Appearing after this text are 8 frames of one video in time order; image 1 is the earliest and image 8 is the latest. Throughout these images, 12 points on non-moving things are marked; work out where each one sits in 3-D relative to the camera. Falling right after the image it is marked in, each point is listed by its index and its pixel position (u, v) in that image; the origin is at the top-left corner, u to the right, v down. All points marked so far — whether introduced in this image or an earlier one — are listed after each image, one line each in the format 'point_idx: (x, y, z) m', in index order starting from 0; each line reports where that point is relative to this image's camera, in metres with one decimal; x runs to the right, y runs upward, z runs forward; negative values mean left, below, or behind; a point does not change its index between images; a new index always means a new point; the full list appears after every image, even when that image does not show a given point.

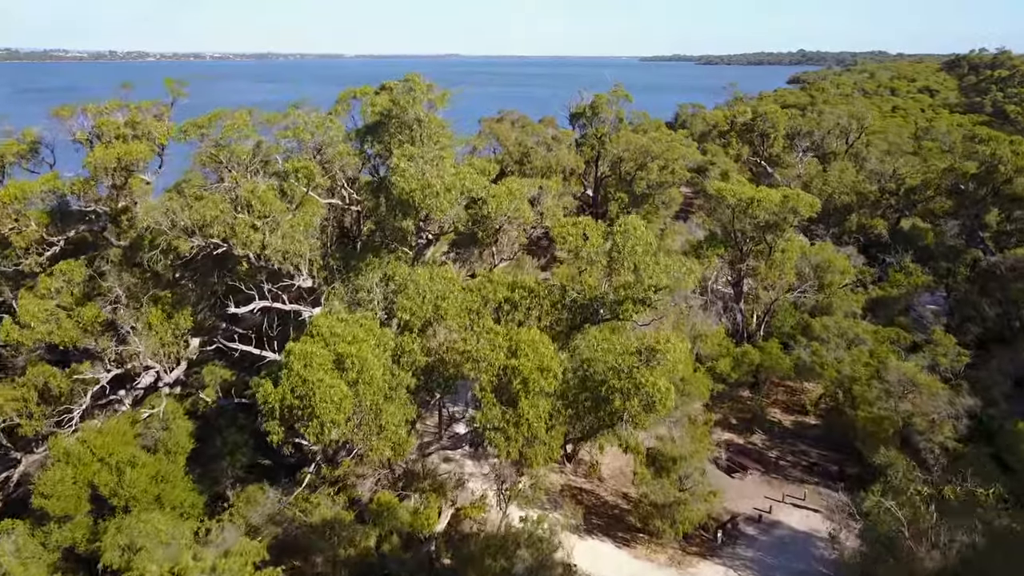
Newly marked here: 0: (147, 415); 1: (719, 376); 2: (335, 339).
0: (-6.2, -2.2, +13.6) m
1: (+4.9, -2.1, +18.8) m
2: (-2.6, -0.8, +12.0) m
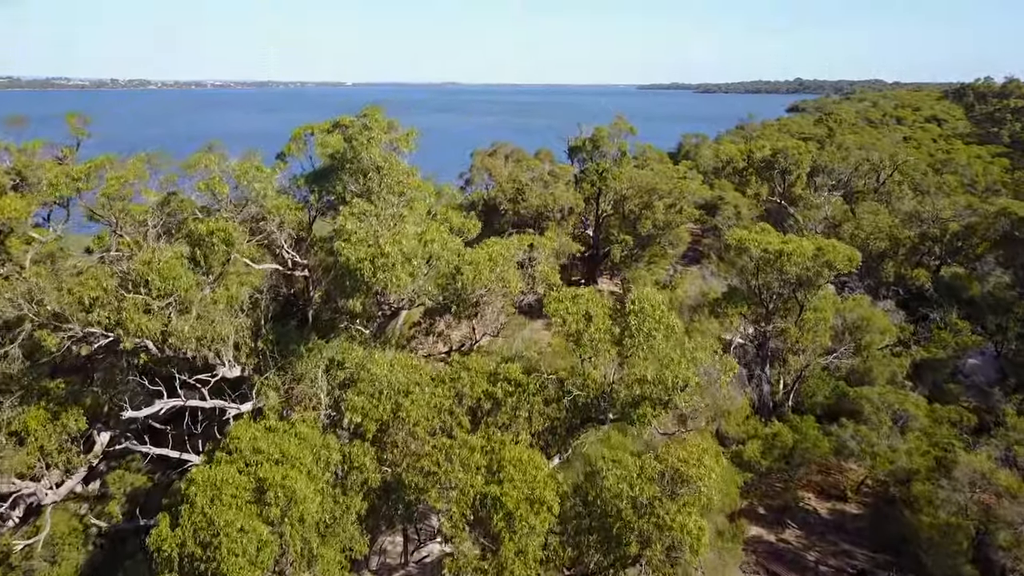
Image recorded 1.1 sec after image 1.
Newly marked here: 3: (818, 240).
0: (-6.4, -3.4, +10.6) m
1: (+4.6, -3.5, +15.8) m
2: (-2.9, -1.9, +9.1) m
3: (+6.8, +1.1, +17.7) m
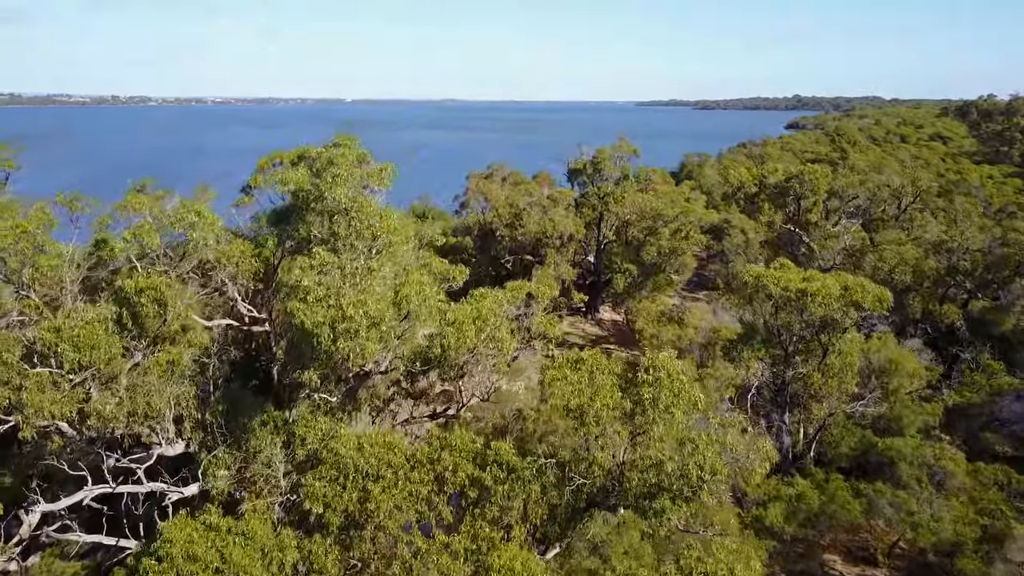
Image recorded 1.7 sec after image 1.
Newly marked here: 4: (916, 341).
0: (-6.5, -4.1, +8.9) m
1: (+4.5, -4.3, +14.1) m
2: (-3.0, -2.6, +7.5) m
3: (+6.7, +0.2, +16.1) m
4: (+9.7, -1.3, +19.1) m
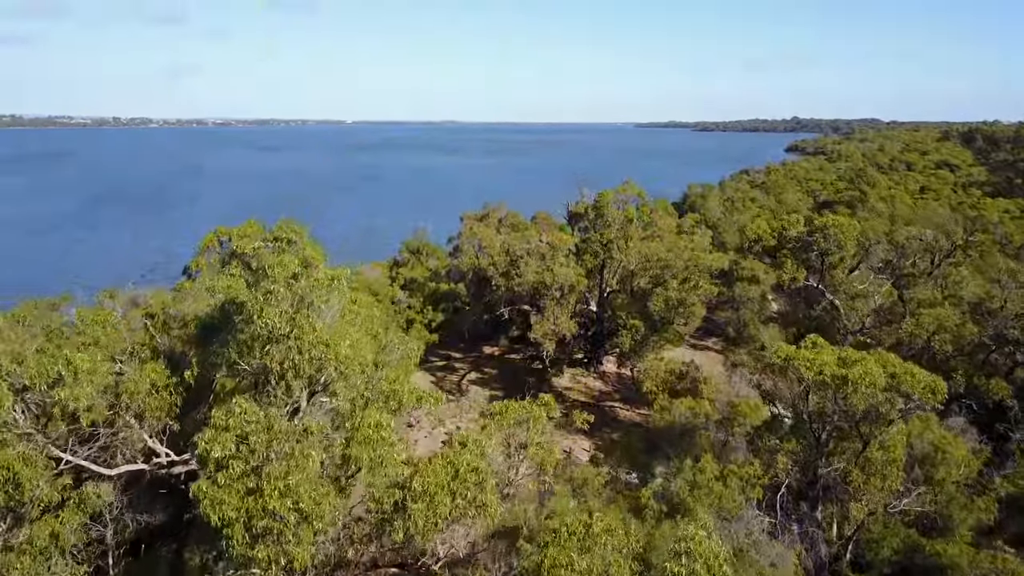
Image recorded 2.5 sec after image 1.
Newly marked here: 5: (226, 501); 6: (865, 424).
0: (-6.6, -5.4, +6.7) m
1: (+4.4, -5.7, +12.0) m
2: (-3.1, -3.8, +5.3) m
3: (+6.6, -1.2, +14.0) m
4: (+9.5, -2.8, +17.0) m
5: (-2.1, -1.5, +5.8) m
6: (+6.1, -2.4, +13.9) m
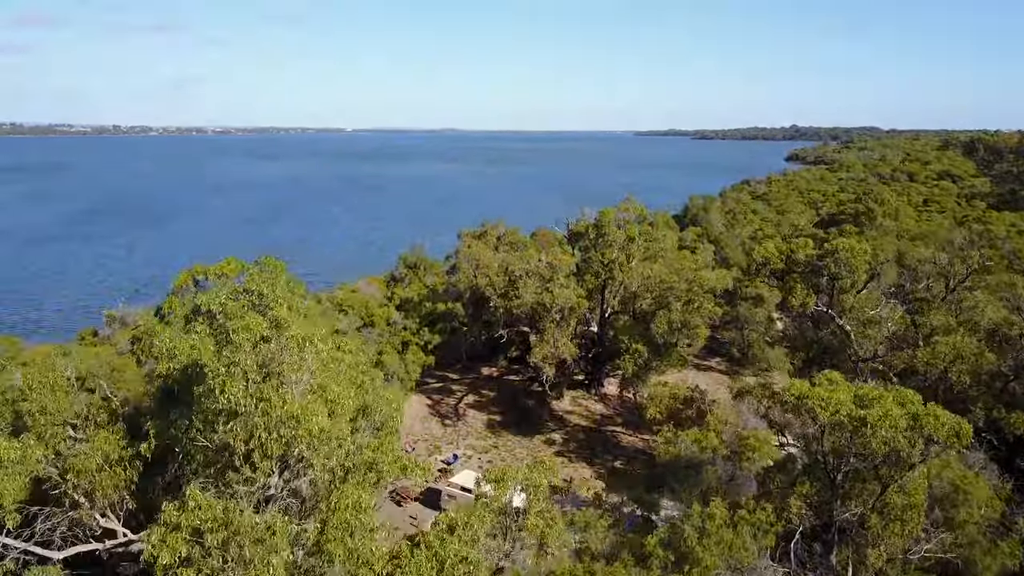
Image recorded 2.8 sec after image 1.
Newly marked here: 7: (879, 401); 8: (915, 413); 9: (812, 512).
0: (-6.7, -5.9, +5.9) m
1: (+4.4, -6.2, +11.1) m
2: (-3.1, -4.3, +4.5) m
3: (+6.6, -1.8, +13.3) m
4: (+9.5, -3.4, +16.2) m
5: (-2.1, -2.0, +5.1) m
6: (+6.1, -2.9, +13.1) m
7: (+5.9, -1.8, +12.9) m
8: (+6.4, -2.0, +12.7) m
9: (+5.3, -3.9, +14.2) m
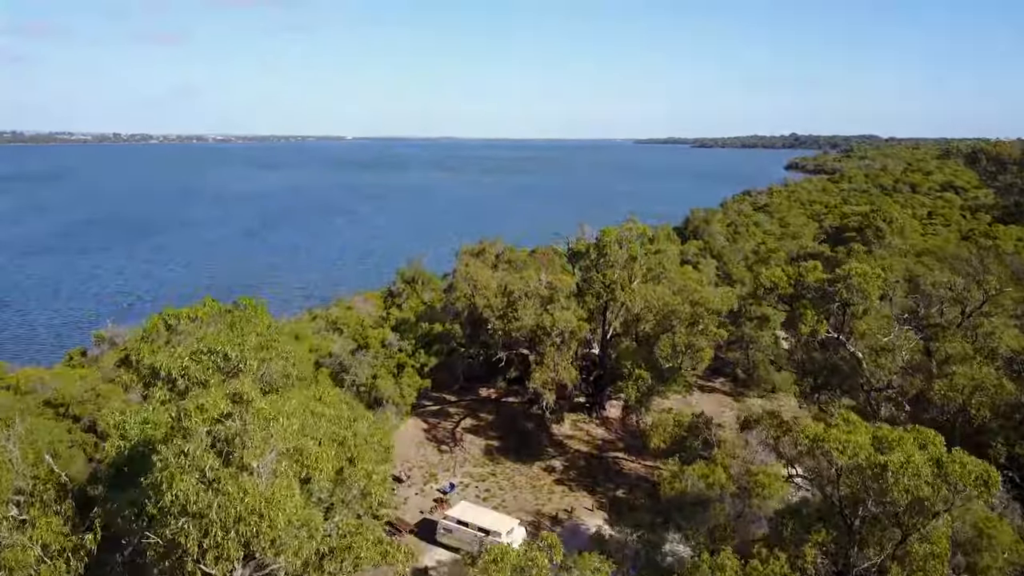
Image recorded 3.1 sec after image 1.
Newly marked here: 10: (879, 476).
0: (-6.7, -6.3, +5.1) m
1: (+4.3, -6.7, +10.3) m
2: (-3.2, -4.8, +3.7) m
3: (+6.5, -2.4, +12.5) m
4: (+9.5, -4.0, +15.4) m
5: (-2.2, -2.5, +4.3) m
6: (+6.0, -3.5, +12.3) m
7: (+5.9, -2.4, +12.2) m
8: (+6.3, -2.6, +11.9) m
9: (+5.3, -4.5, +13.4) m
10: (+5.5, -2.8, +11.9) m
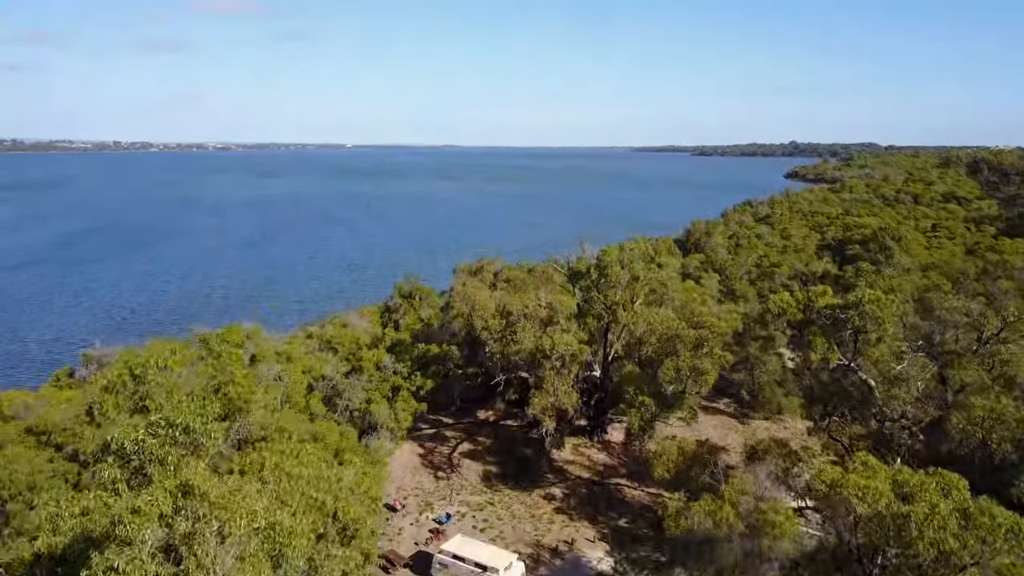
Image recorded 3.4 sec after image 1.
0: (-6.7, -6.8, +4.3) m
1: (+4.3, -7.2, +9.5) m
2: (-3.2, -5.2, +2.9) m
3: (+6.5, -2.9, +11.7) m
4: (+9.4, -4.5, +14.6) m
5: (-2.2, -3.0, +3.5) m
6: (+6.0, -4.0, +11.5) m
7: (+5.9, -2.9, +11.4) m
8: (+6.3, -3.1, +11.1) m
9: (+5.3, -5.1, +12.7) m
10: (+5.4, -3.3, +11.1) m
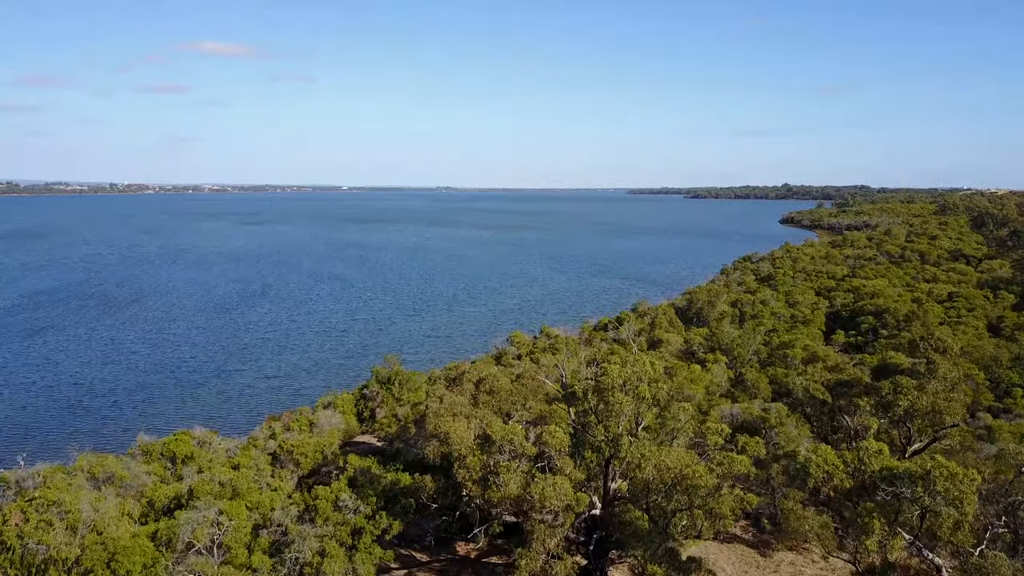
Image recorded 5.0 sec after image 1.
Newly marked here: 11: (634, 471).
0: (-7.1, -9.1, +0.2) m
1: (+3.9, -9.8, +5.4) m
2: (-3.5, -7.4, -1.1) m
3: (+6.1, -5.5, +7.9) m
4: (+9.0, -7.3, +10.7) m
5: (-2.5, -5.2, -0.4) m
6: (+5.6, -6.6, +7.6) m
7: (+5.5, -5.5, +7.6) m
8: (+5.9, -5.7, +7.3) m
9: (+4.9, -7.7, +8.7) m
10: (+5.1, -5.9, +7.3) m
11: (+3.0, -4.5, +20.1) m
